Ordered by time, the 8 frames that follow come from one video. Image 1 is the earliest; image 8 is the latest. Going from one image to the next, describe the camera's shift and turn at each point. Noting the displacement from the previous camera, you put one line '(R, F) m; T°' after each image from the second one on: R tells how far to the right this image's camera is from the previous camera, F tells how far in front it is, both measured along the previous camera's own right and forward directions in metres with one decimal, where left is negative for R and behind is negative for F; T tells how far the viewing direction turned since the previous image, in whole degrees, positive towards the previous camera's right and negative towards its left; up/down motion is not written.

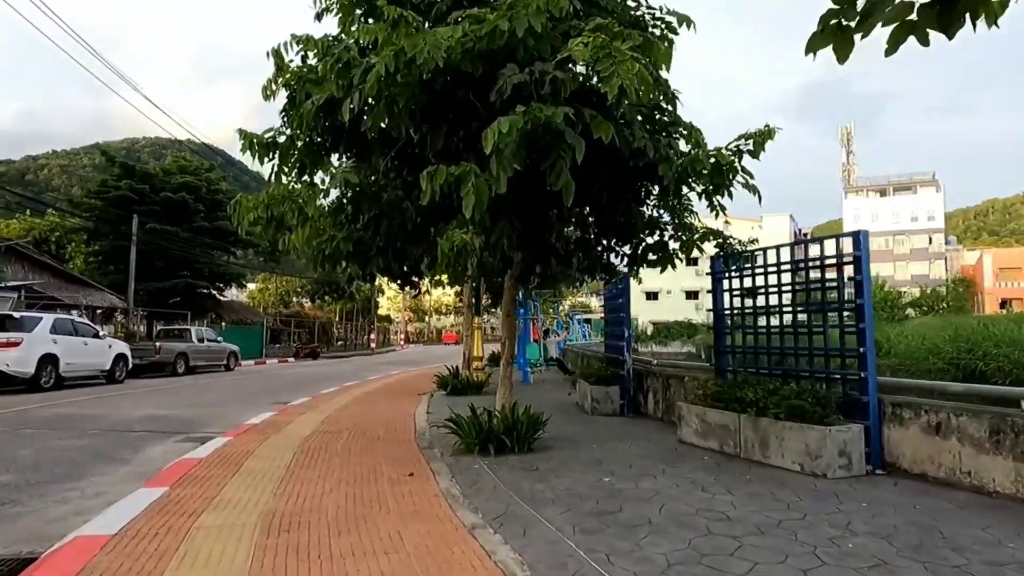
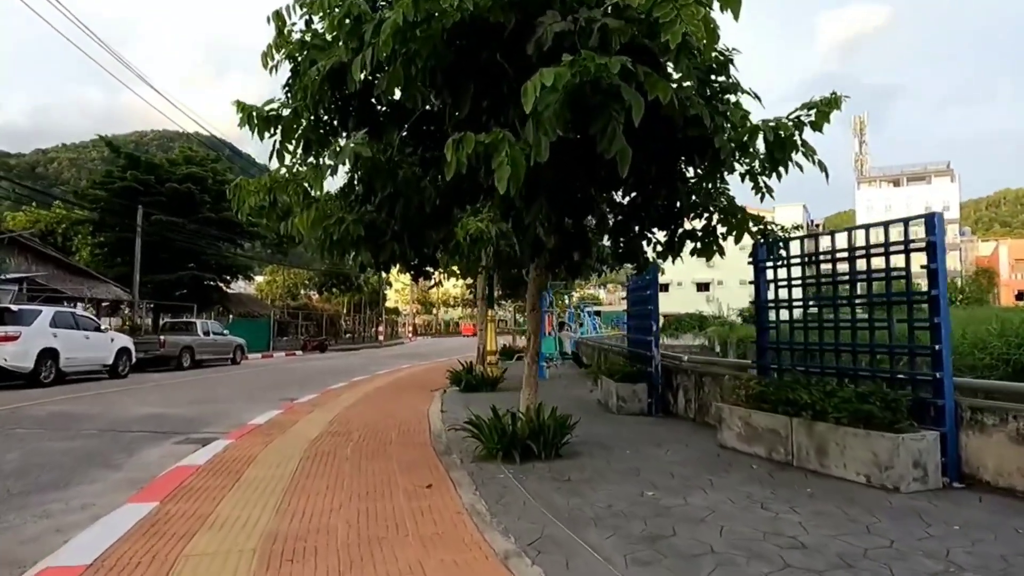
(-0.2, +0.8) m; -1°
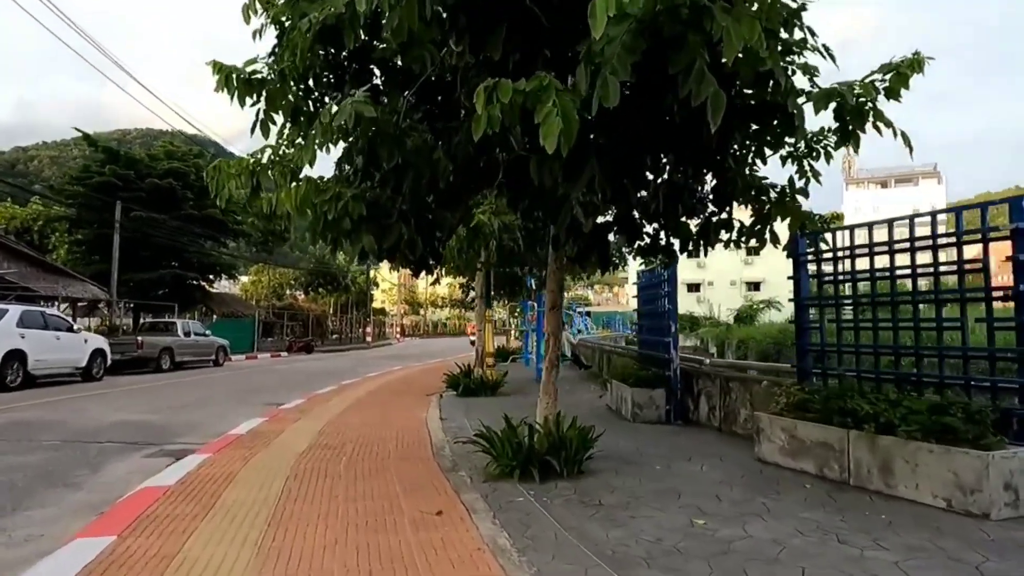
(-0.3, +0.9) m; +1°
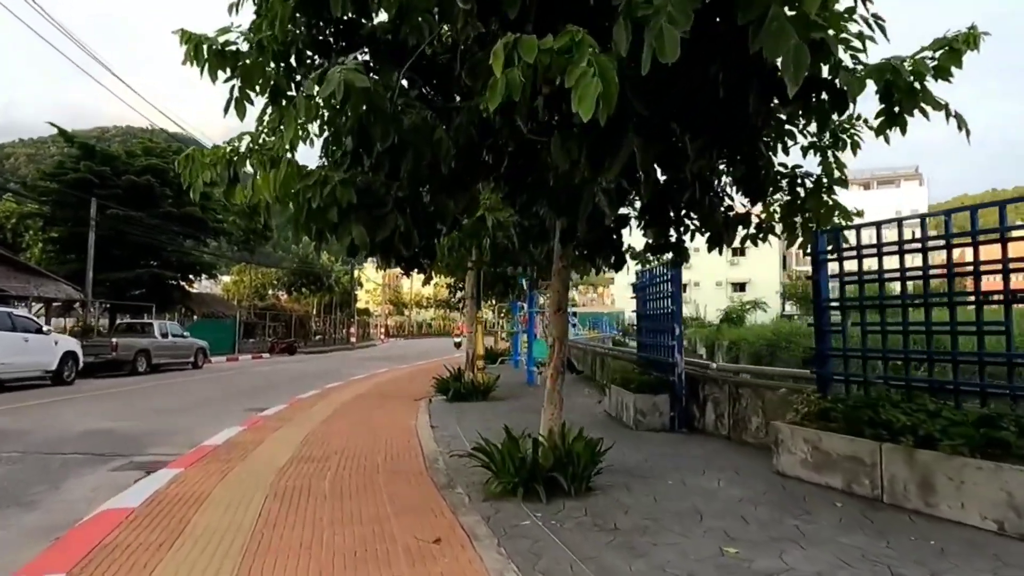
(-0.2, +0.6) m; +1°
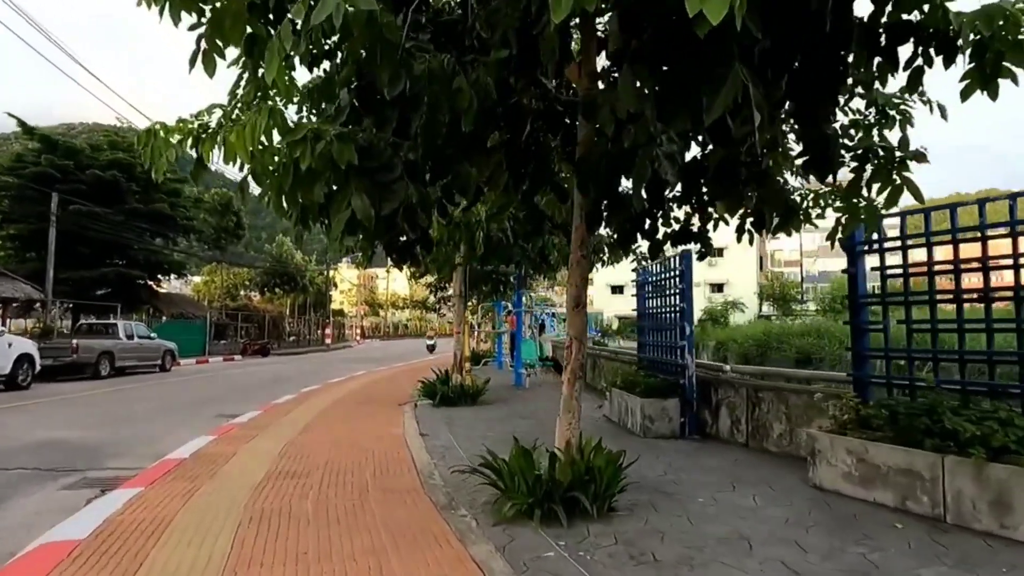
(-0.3, +0.8) m; +2°
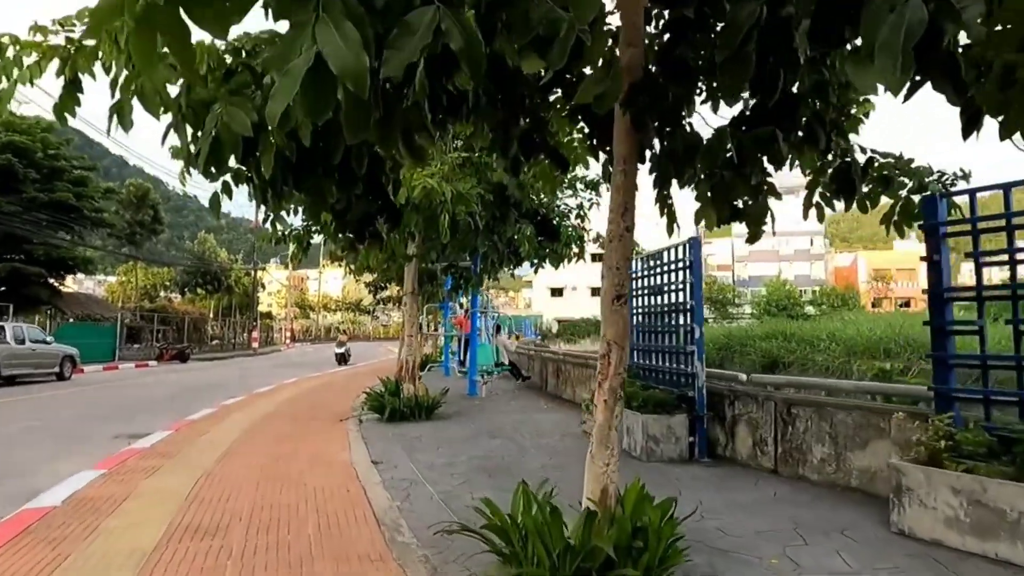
(-0.5, +1.7) m; +6°
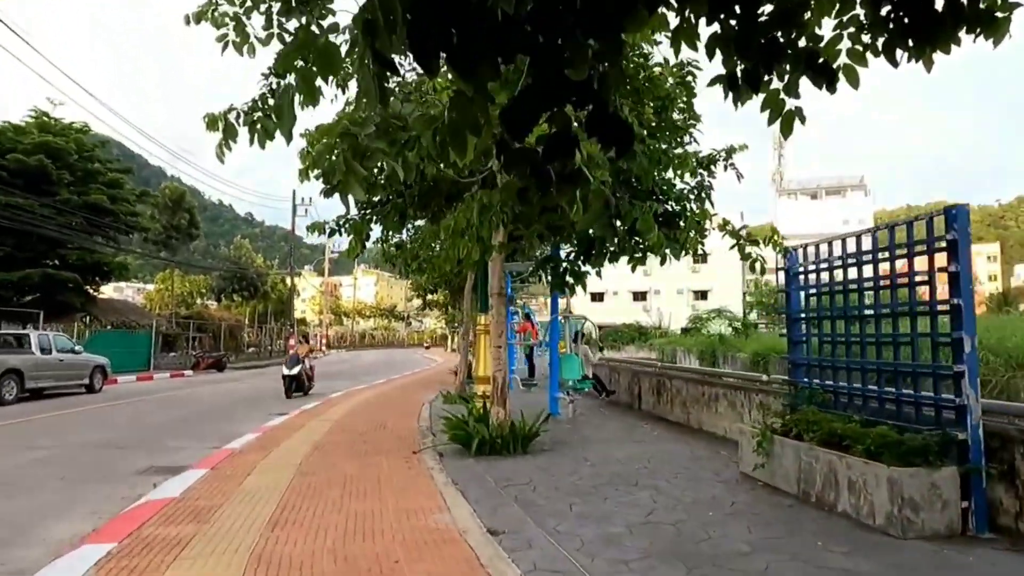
(-1.2, +2.3) m; -3°
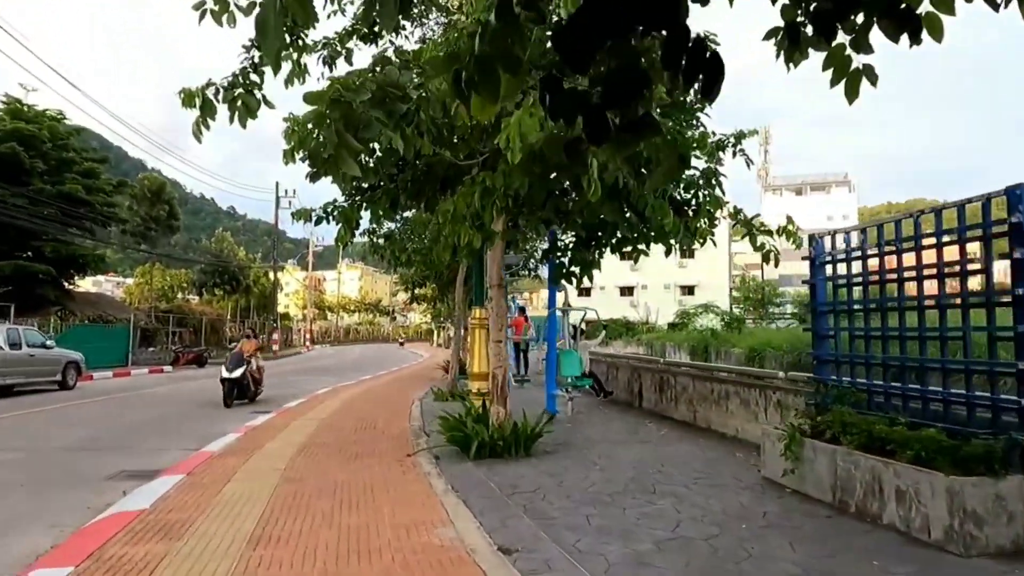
(-0.2, +0.6) m; +1°
